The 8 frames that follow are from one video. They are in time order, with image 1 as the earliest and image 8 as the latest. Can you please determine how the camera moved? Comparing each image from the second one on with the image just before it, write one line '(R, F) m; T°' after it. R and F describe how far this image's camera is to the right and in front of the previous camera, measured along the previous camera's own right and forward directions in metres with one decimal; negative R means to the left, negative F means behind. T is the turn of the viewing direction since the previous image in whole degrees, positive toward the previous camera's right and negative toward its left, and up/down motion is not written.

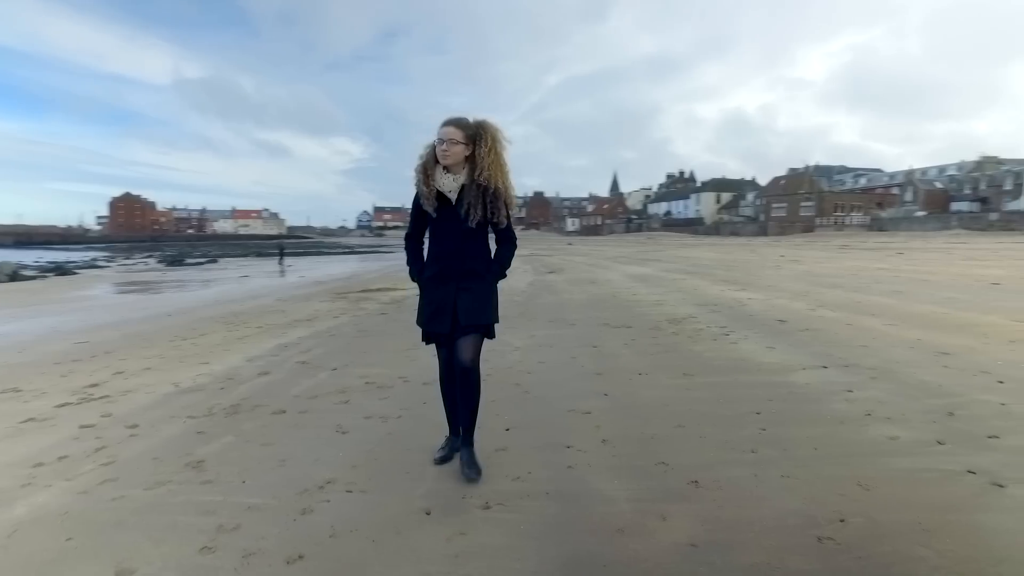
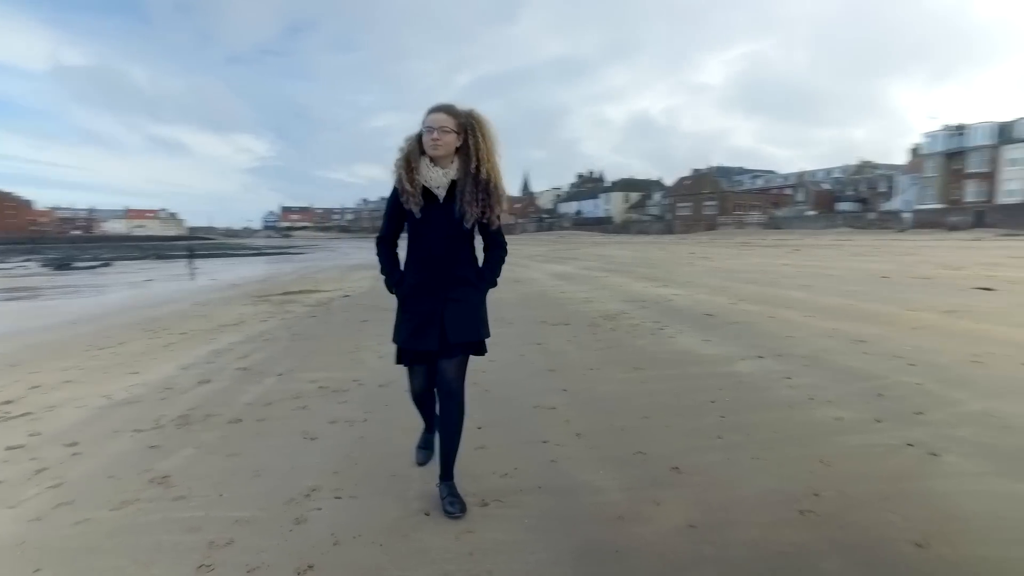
(-0.4, 0.0) m; +8°
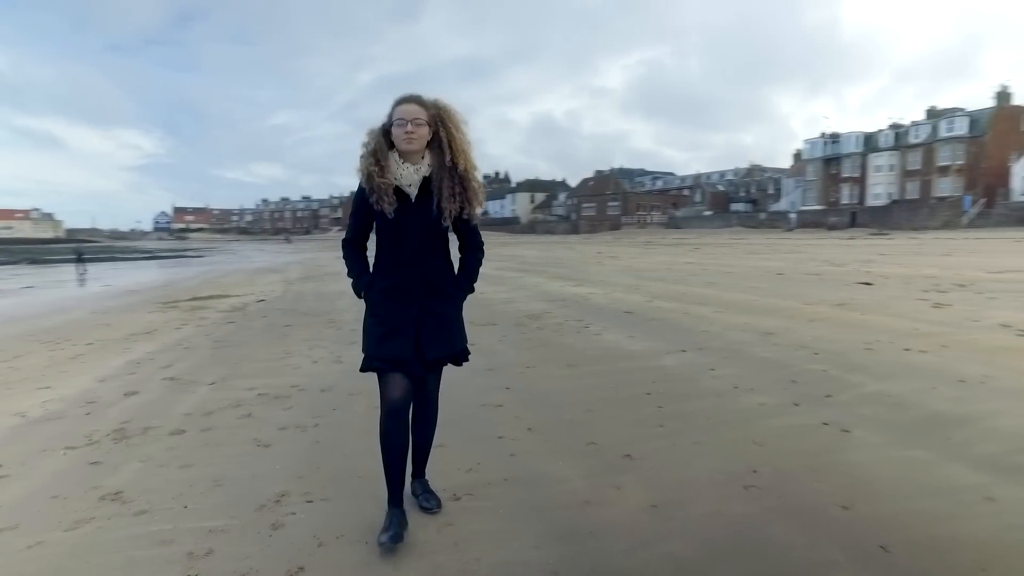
(-0.3, -0.1) m; +8°
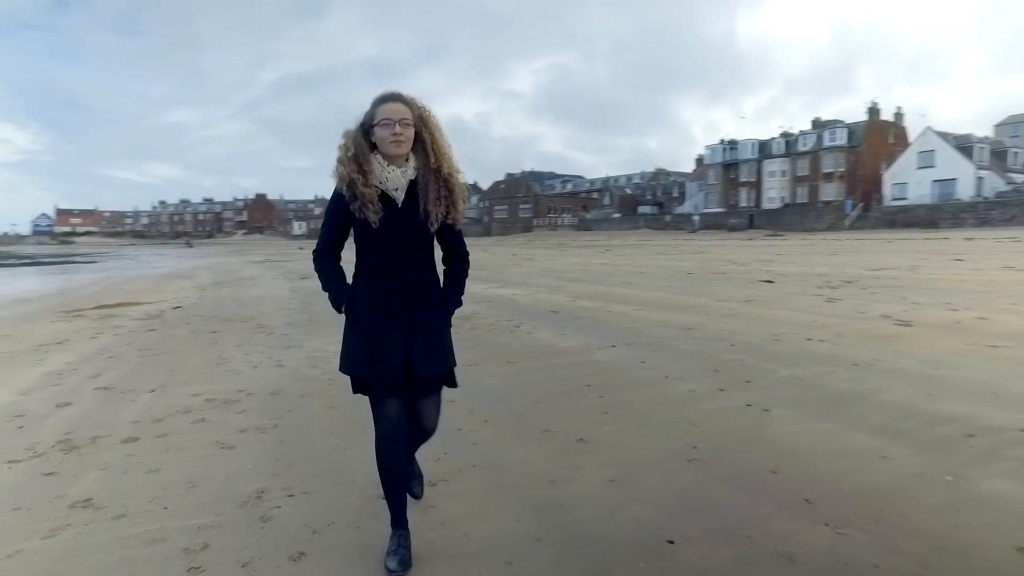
(-0.3, -0.3) m; +8°
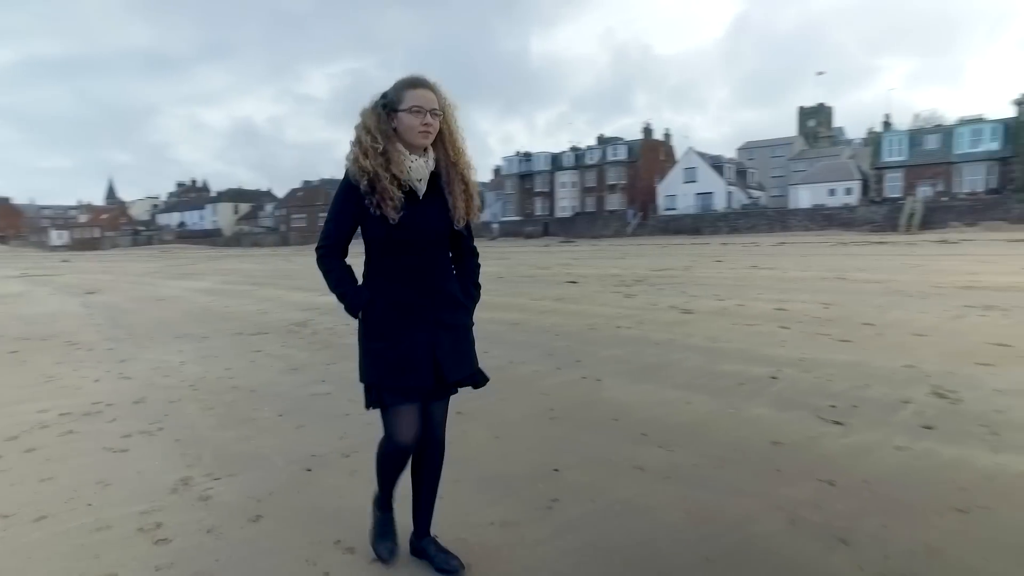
(-0.6, -0.6) m; +17°
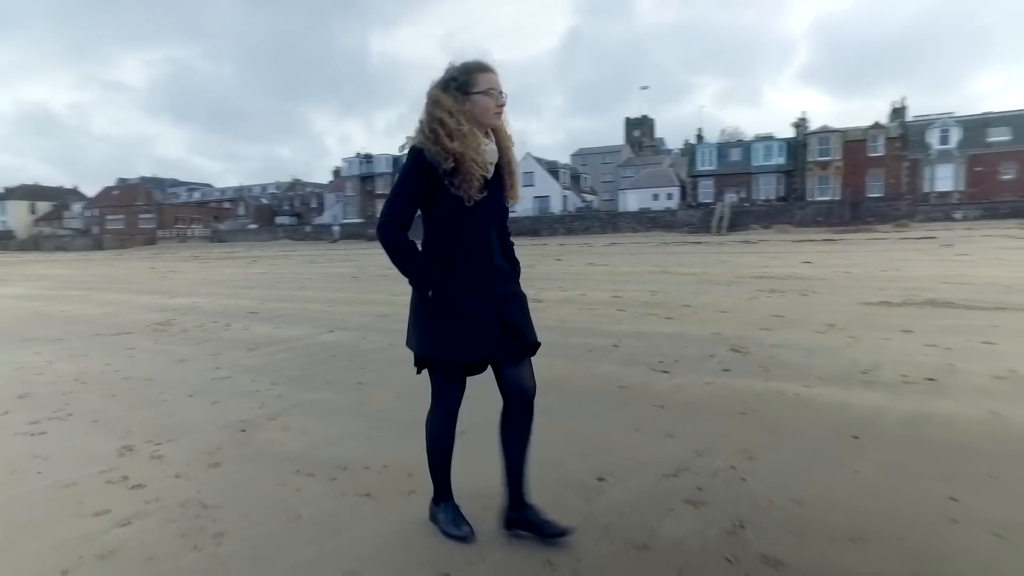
(-0.4, -0.8) m; +14°
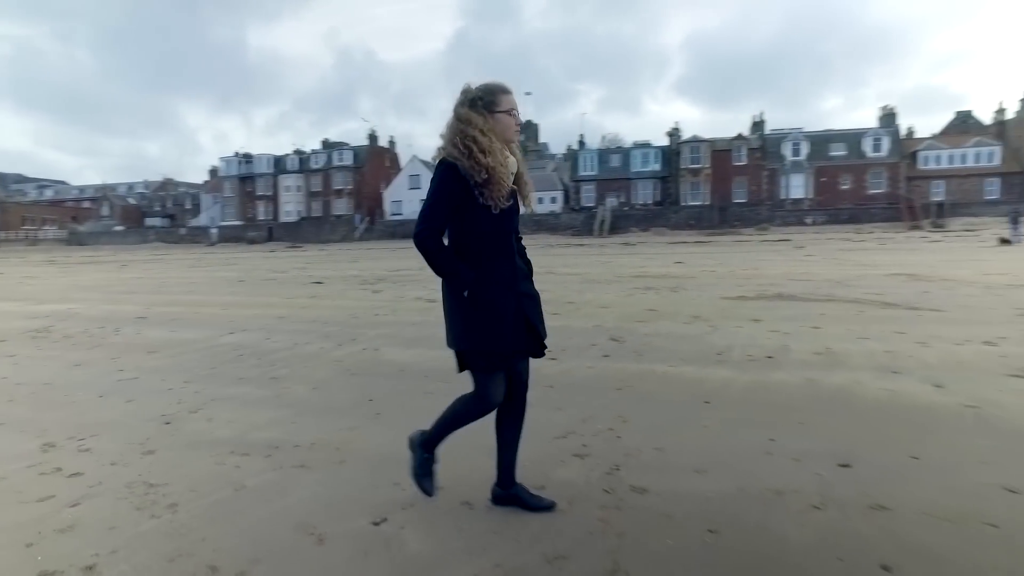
(-0.2, -0.6) m; +10°
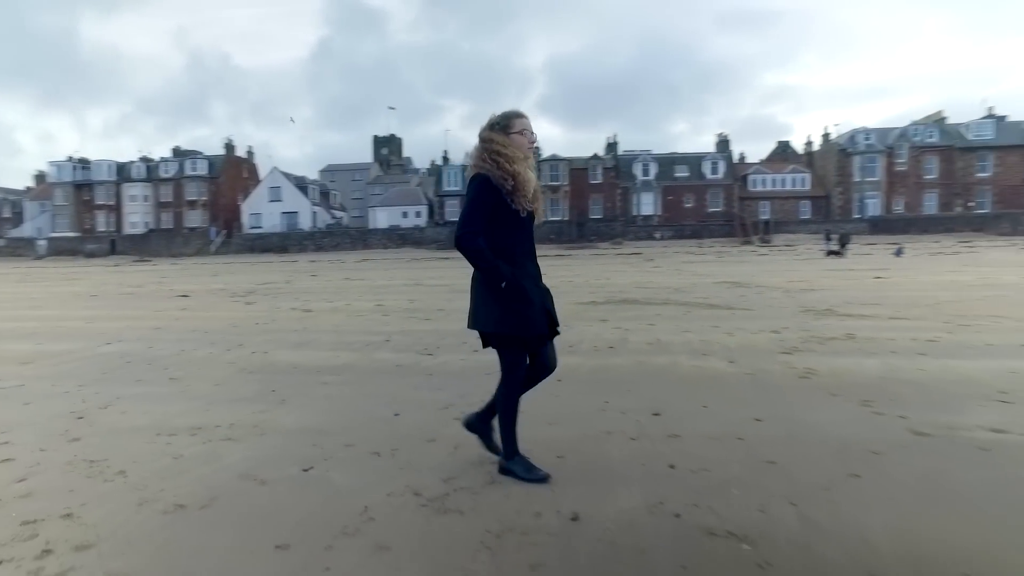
(-0.2, -0.9) m; +12°
